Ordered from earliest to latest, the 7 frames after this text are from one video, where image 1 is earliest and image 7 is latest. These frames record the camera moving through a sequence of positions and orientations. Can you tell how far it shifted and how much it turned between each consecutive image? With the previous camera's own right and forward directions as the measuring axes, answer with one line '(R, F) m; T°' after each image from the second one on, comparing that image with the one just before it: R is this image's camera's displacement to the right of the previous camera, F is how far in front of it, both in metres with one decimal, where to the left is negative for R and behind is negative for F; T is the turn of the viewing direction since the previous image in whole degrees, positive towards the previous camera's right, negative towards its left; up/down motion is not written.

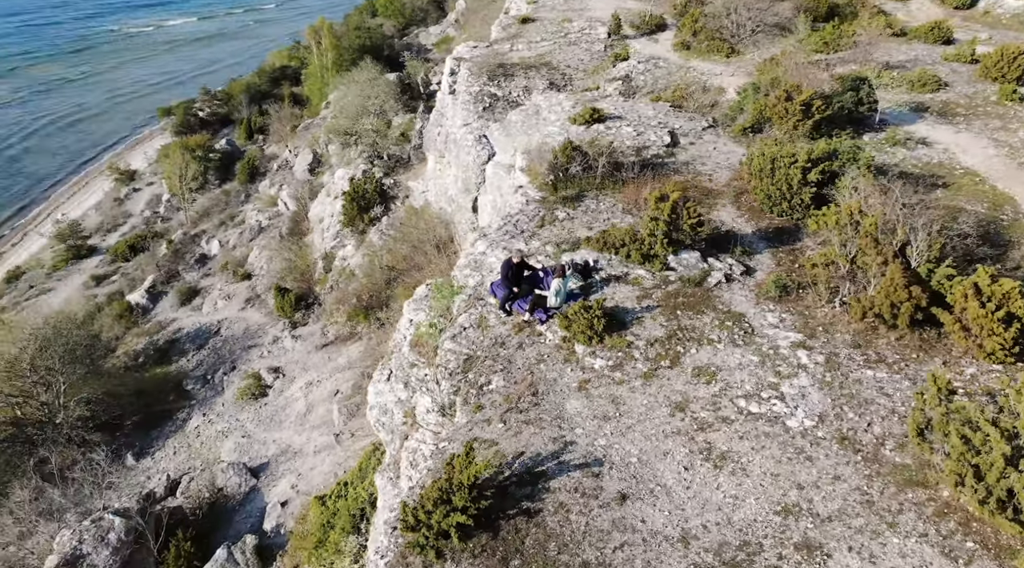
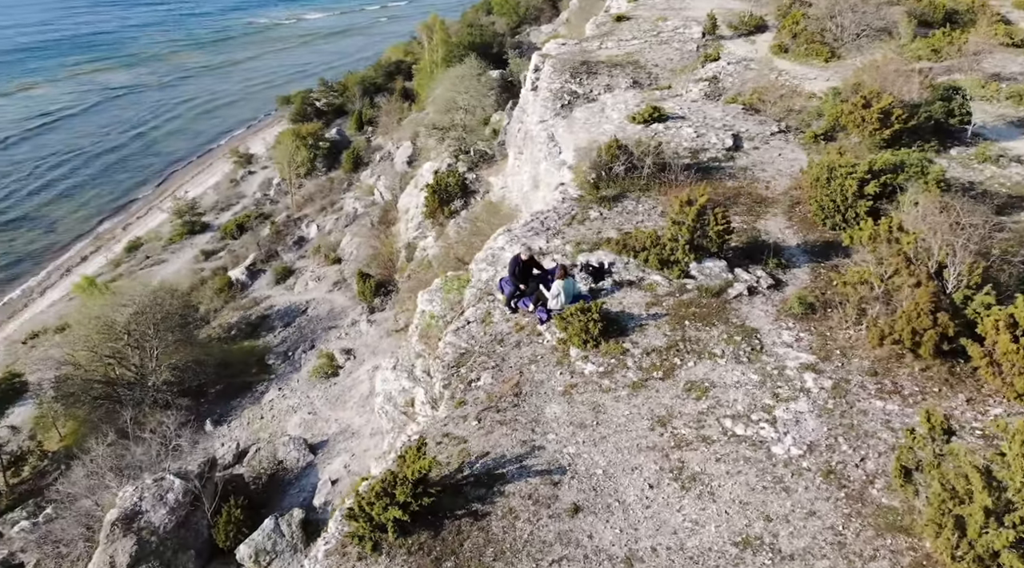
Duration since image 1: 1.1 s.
(+2.1, +0.6) m; -7°
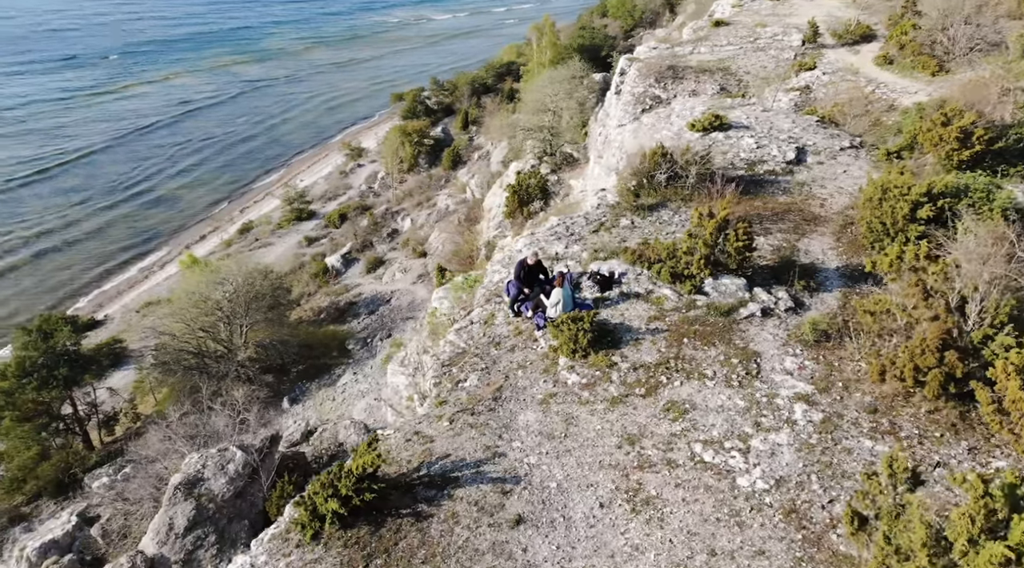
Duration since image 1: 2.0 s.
(+2.1, +0.3) m; -7°
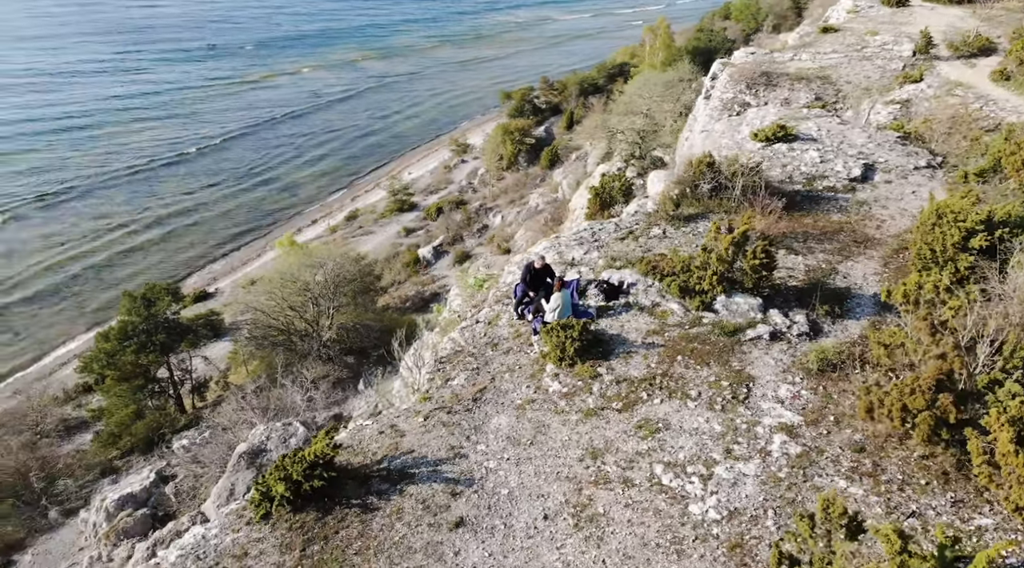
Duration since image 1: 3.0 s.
(+2.1, +0.2) m; -7°
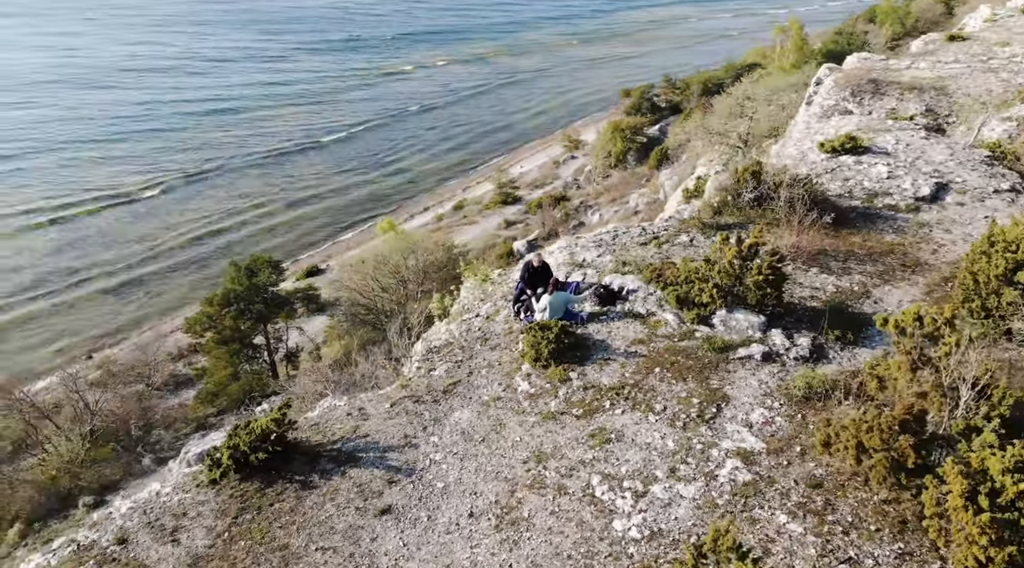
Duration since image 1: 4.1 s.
(+2.5, +0.2) m; -8°
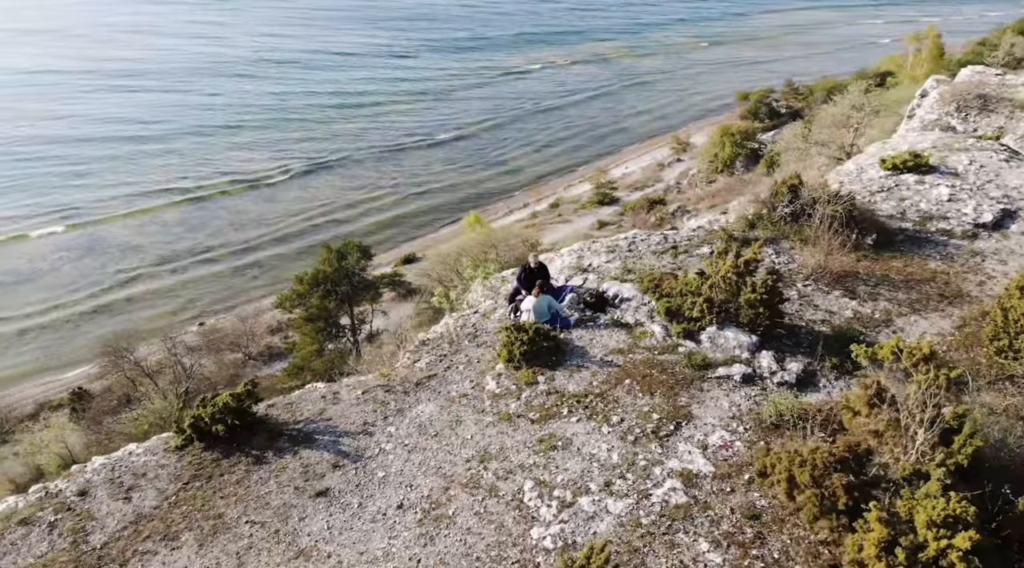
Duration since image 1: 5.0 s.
(+2.3, +0.1) m; -7°
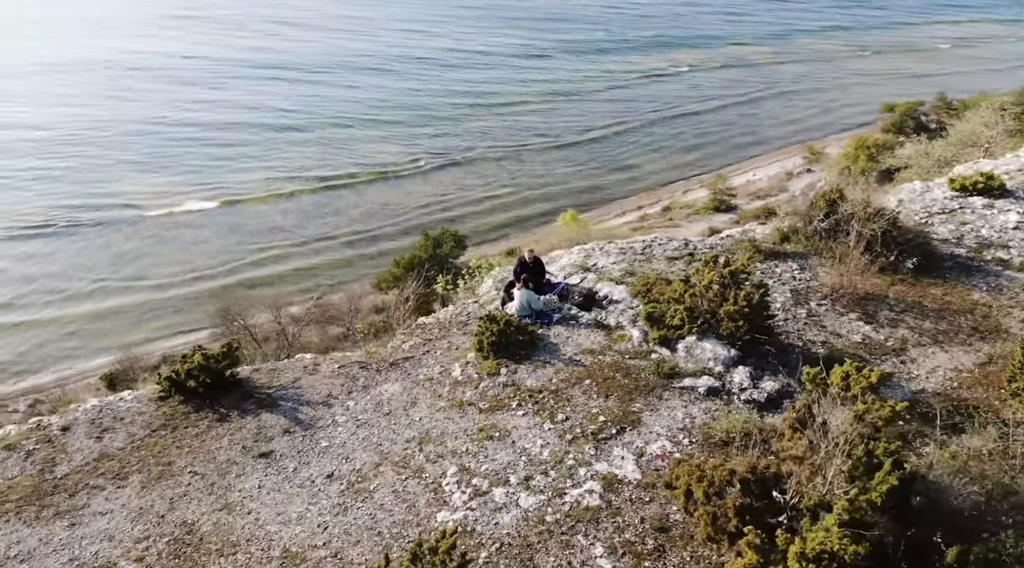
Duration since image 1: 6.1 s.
(+2.7, 0.0) m; -8°
